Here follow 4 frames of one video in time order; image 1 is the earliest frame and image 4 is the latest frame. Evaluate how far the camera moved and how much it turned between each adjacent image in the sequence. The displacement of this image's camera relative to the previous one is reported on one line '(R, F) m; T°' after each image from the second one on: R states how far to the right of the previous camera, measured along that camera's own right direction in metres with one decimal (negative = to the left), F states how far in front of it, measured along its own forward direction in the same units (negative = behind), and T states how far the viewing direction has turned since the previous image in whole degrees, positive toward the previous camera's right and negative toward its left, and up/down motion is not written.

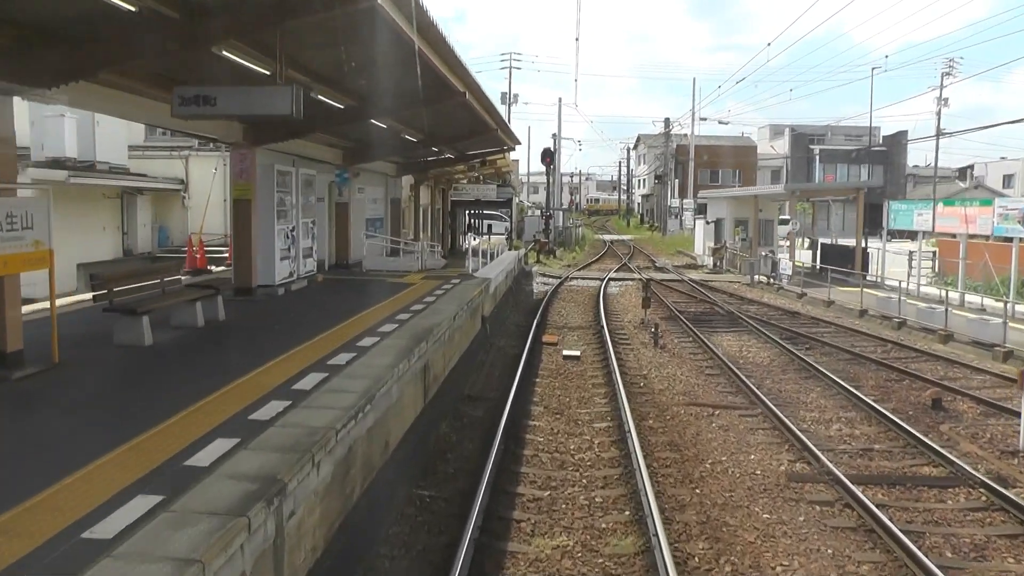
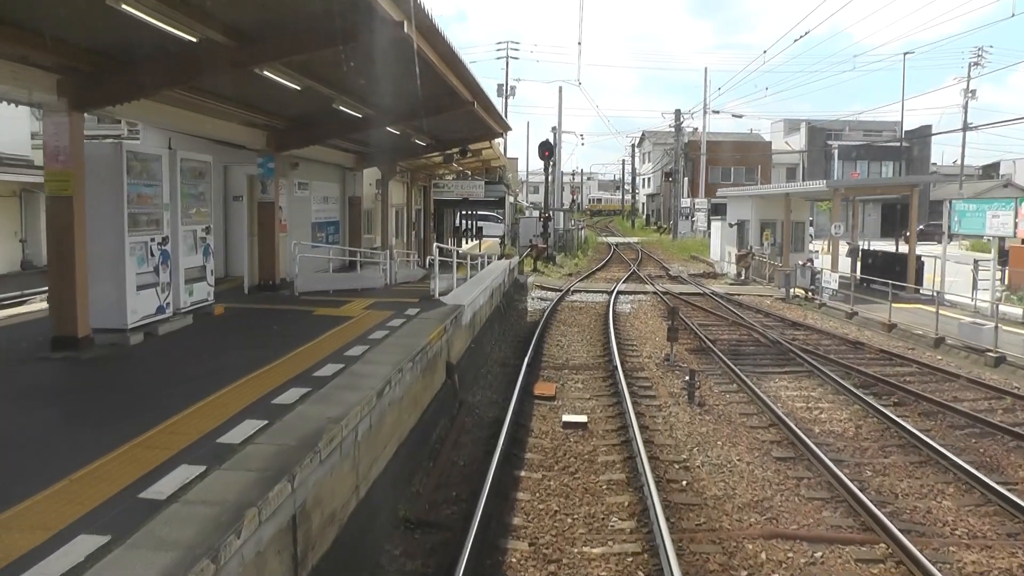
(+0.2, +3.7) m; 0°
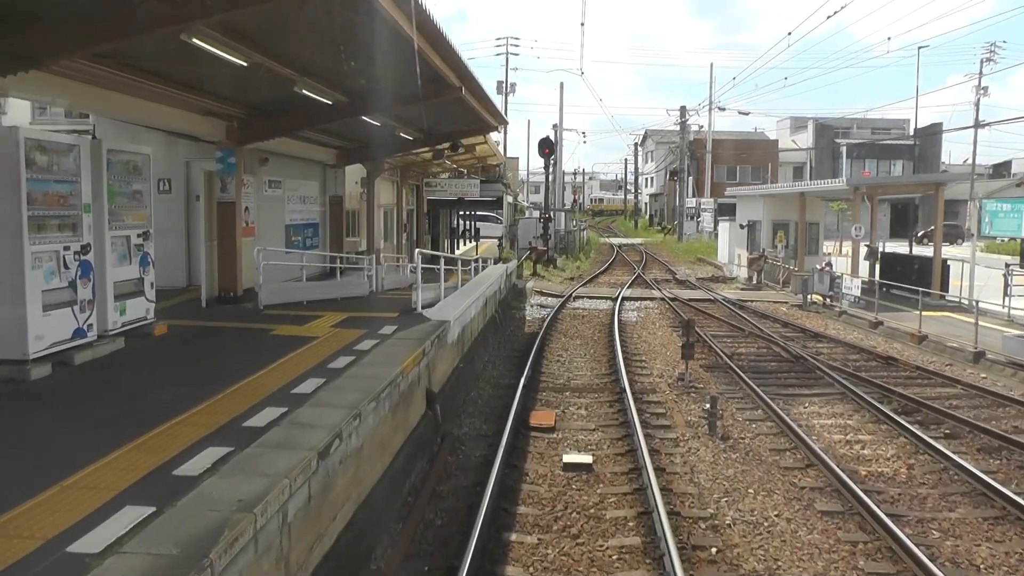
(+0.1, +1.3) m; 0°
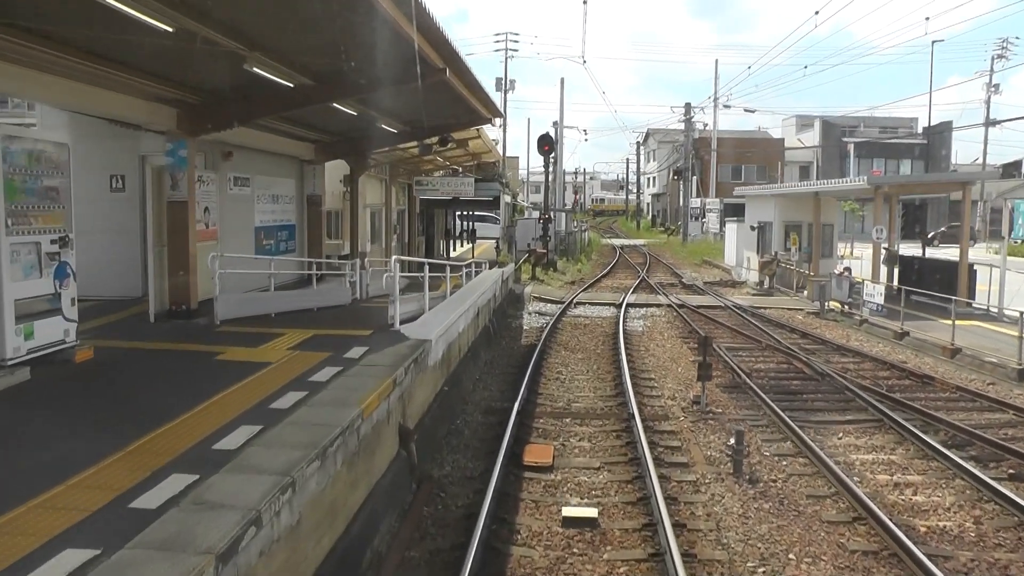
(+0.1, +1.3) m; 0°
